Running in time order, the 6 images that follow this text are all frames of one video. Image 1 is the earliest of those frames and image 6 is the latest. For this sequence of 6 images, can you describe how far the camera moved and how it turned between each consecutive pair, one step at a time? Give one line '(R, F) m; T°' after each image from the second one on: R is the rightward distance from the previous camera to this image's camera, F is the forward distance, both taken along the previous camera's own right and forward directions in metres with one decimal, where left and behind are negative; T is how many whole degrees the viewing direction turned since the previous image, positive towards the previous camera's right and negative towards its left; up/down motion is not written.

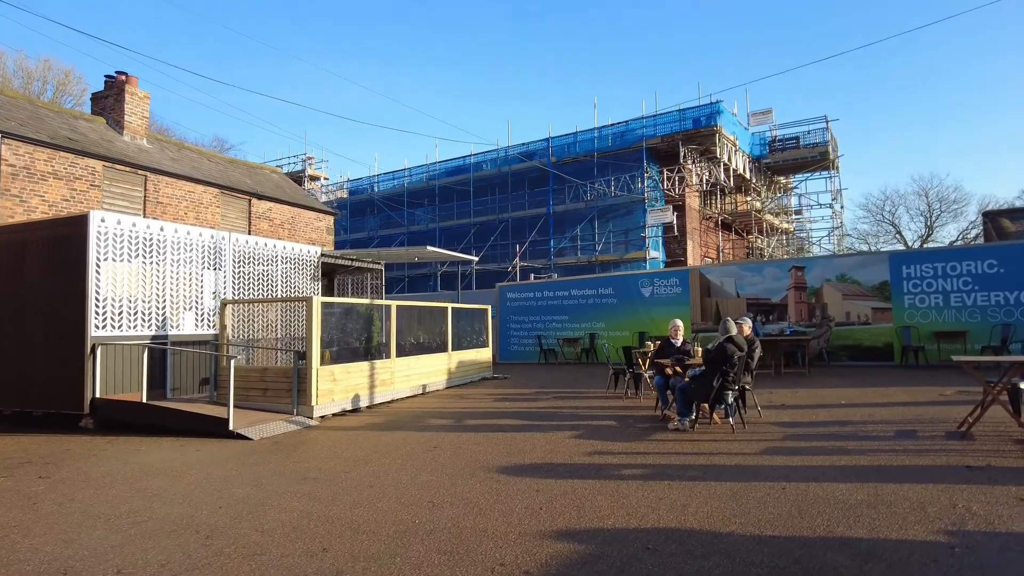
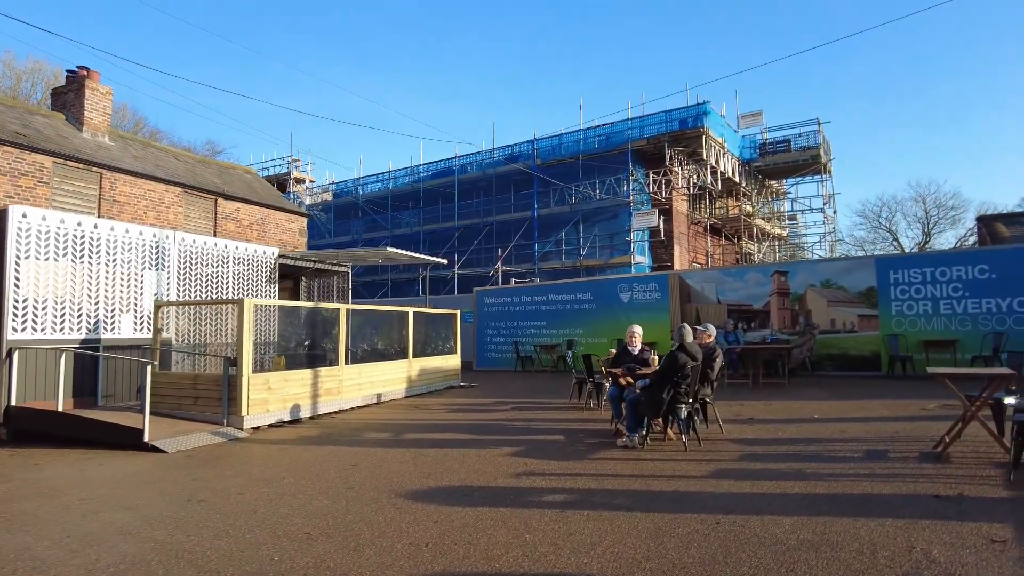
(+0.8, +0.7) m; 0°
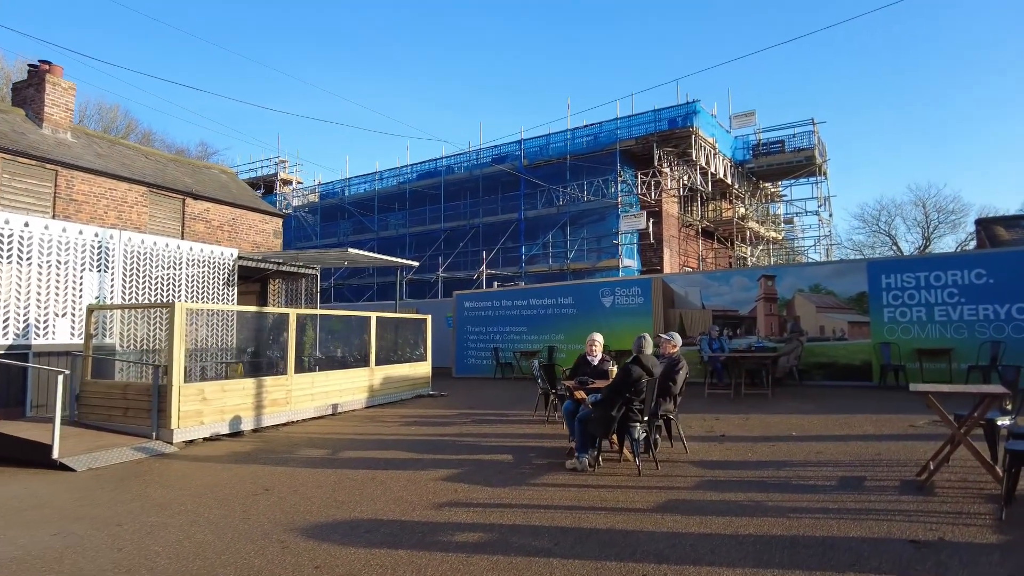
(+0.7, +0.7) m; 0°
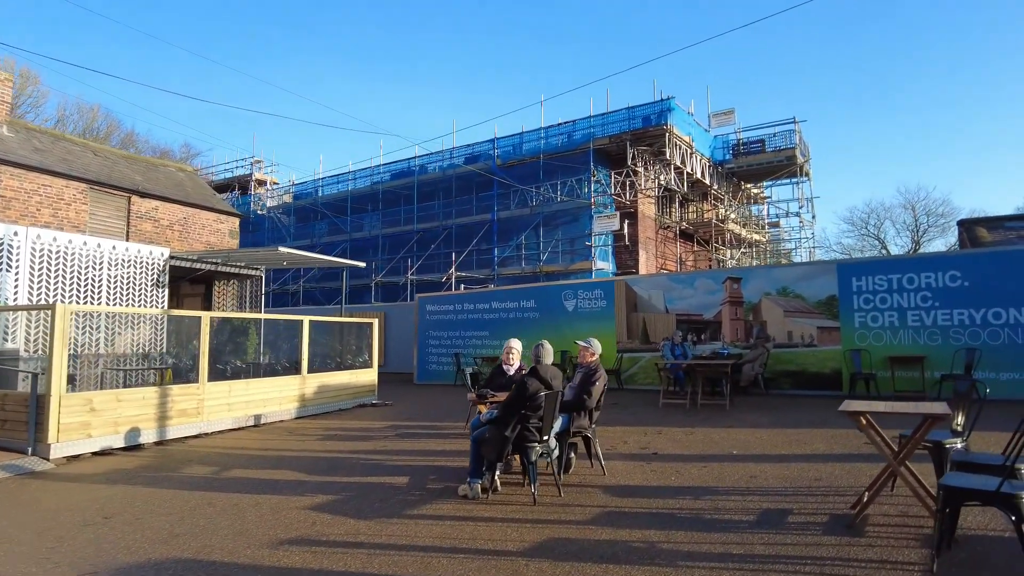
(+1.0, +0.8) m; 0°
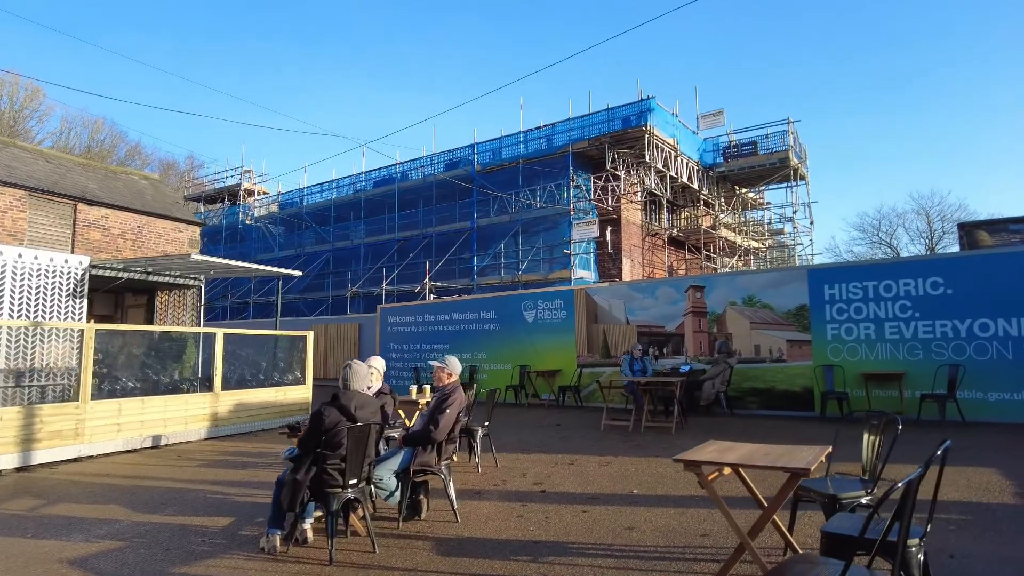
(+1.5, +1.1) m; -2°
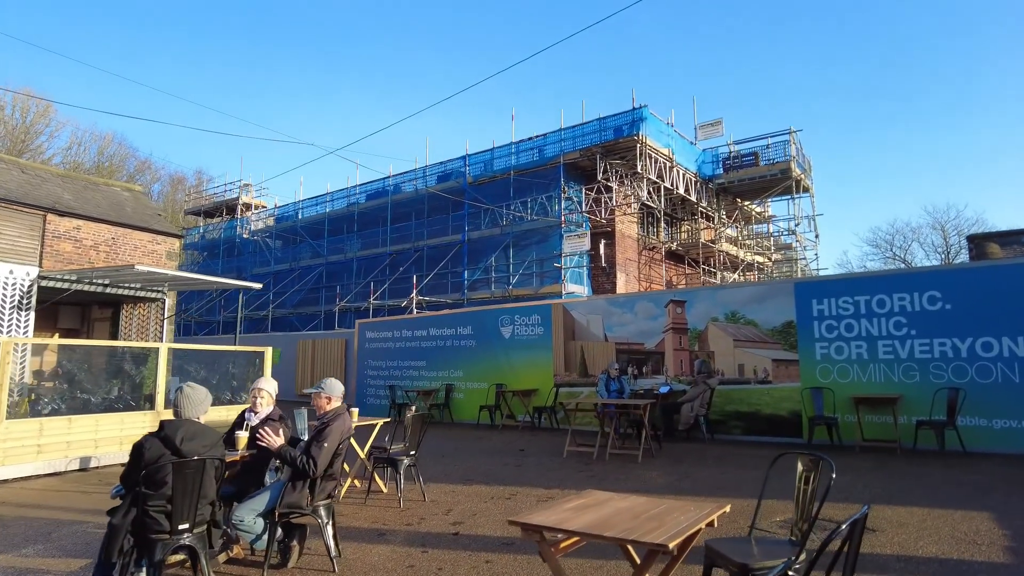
(+0.9, +0.8) m; -1°
